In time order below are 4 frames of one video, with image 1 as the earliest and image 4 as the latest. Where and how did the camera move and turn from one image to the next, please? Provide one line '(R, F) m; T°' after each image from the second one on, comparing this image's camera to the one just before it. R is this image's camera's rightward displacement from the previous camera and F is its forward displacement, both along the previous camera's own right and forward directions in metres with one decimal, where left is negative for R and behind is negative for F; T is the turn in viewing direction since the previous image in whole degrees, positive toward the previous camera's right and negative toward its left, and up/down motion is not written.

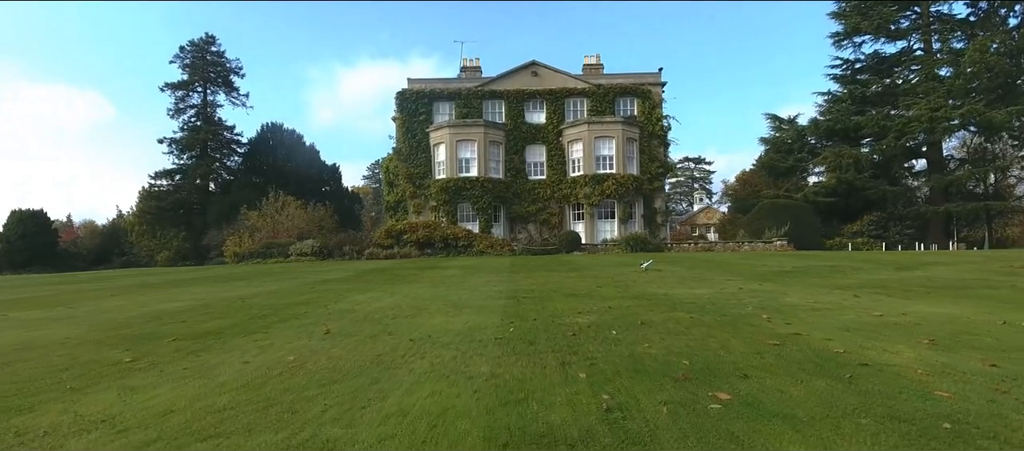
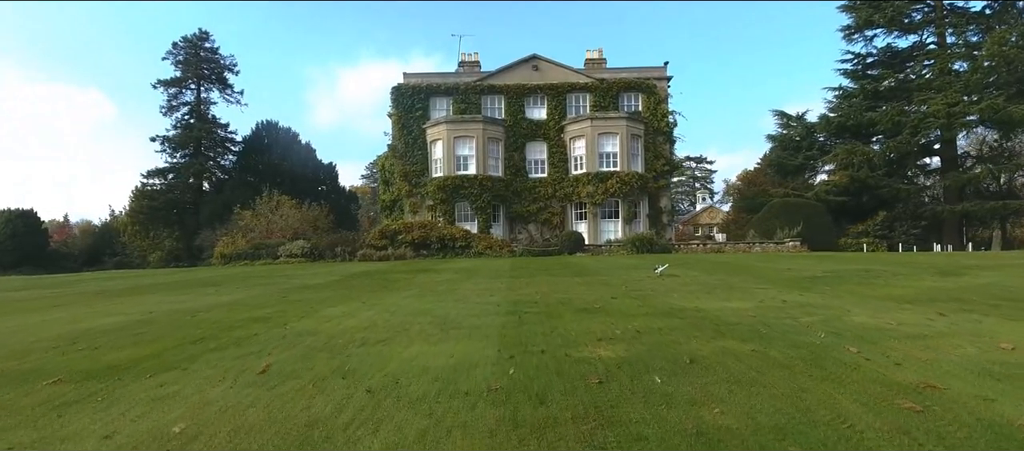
(0.0, +1.2) m; 0°
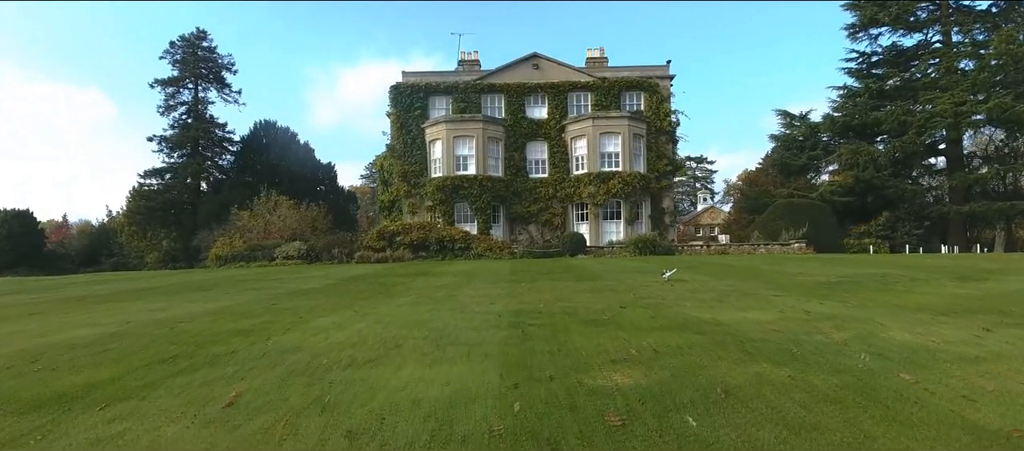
(0.0, +0.4) m; 0°
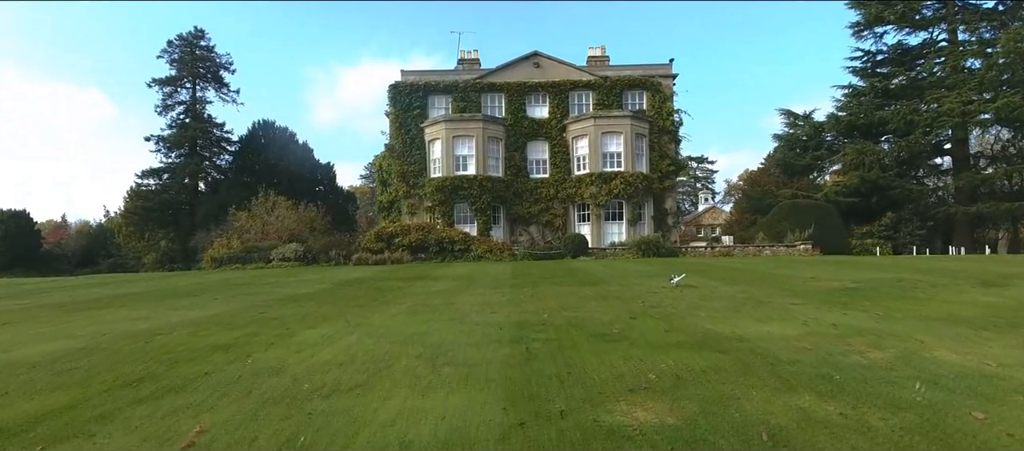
(0.0, +0.4) m; 0°
